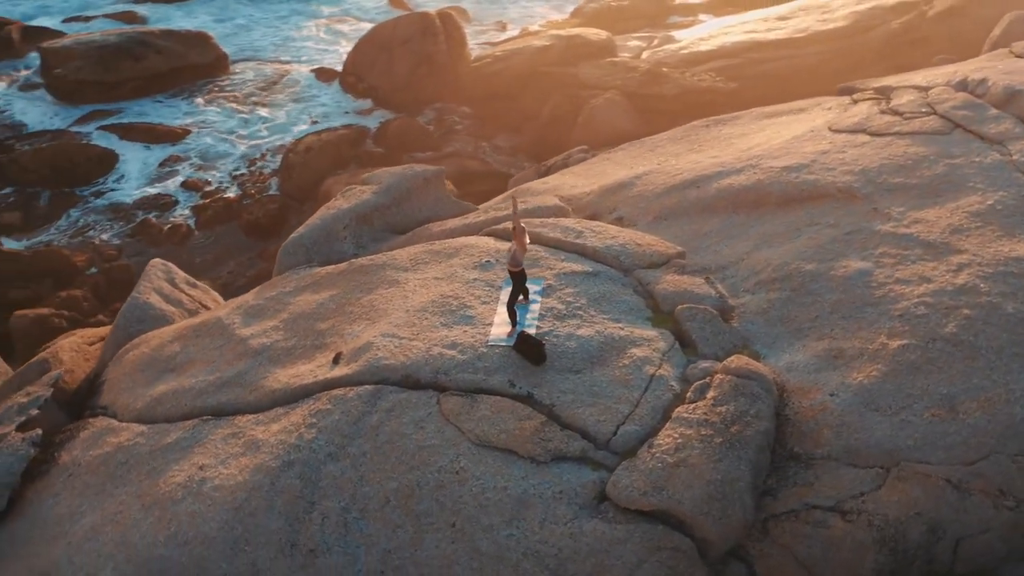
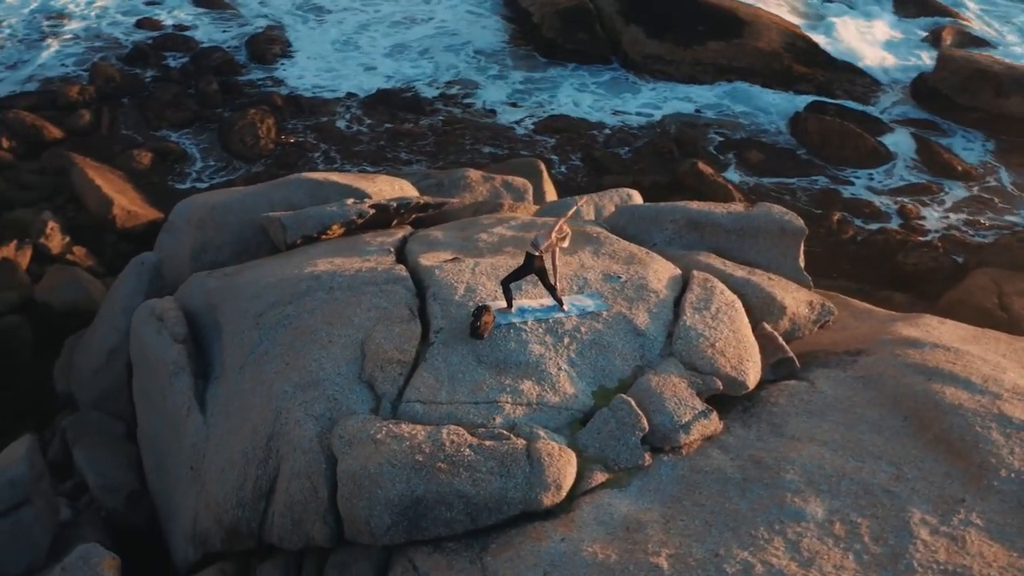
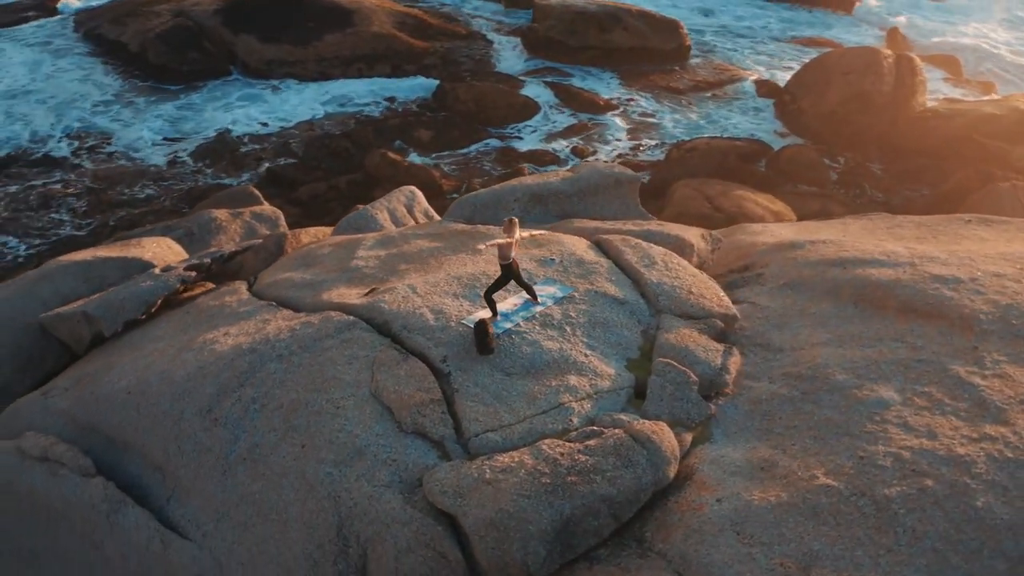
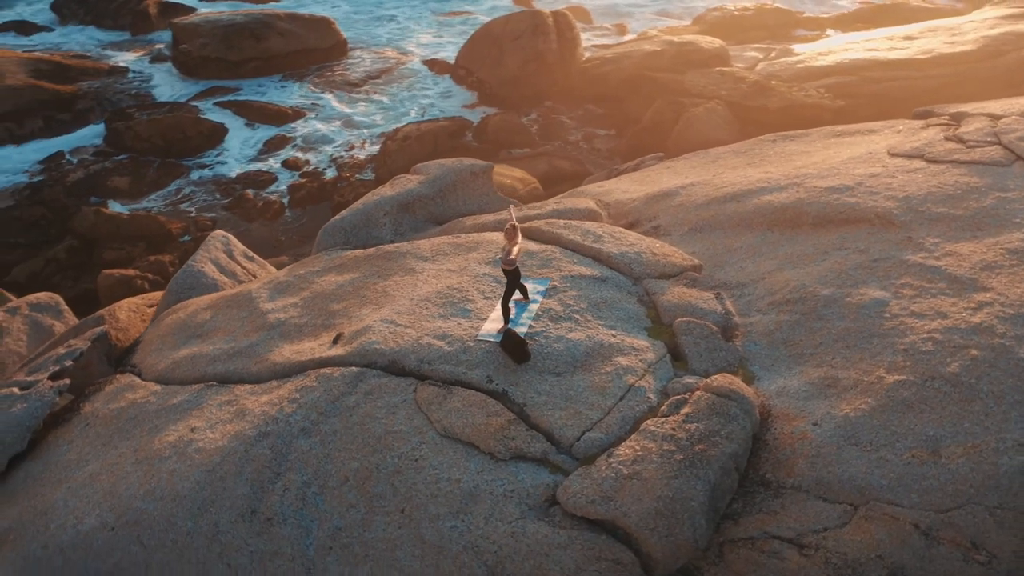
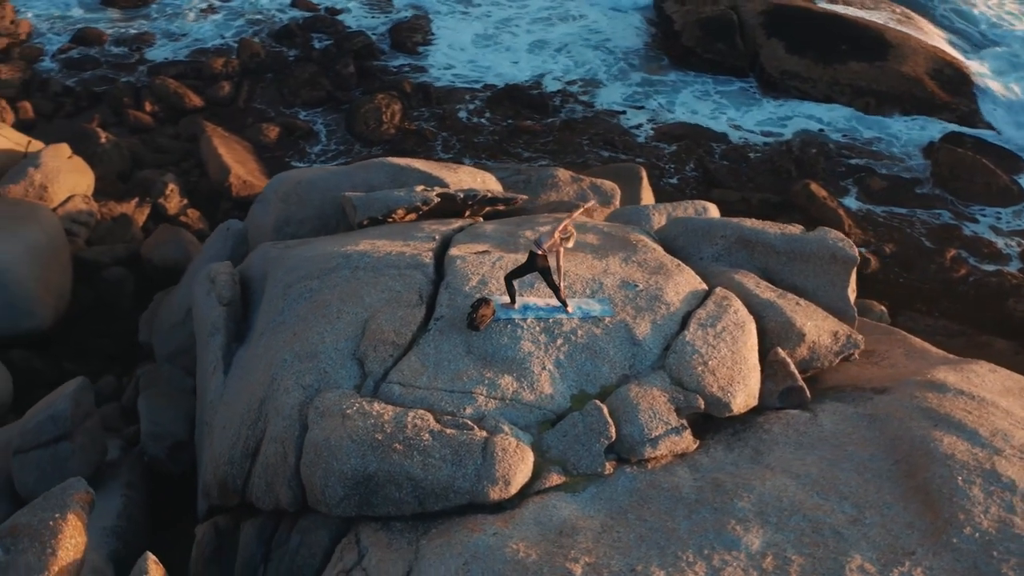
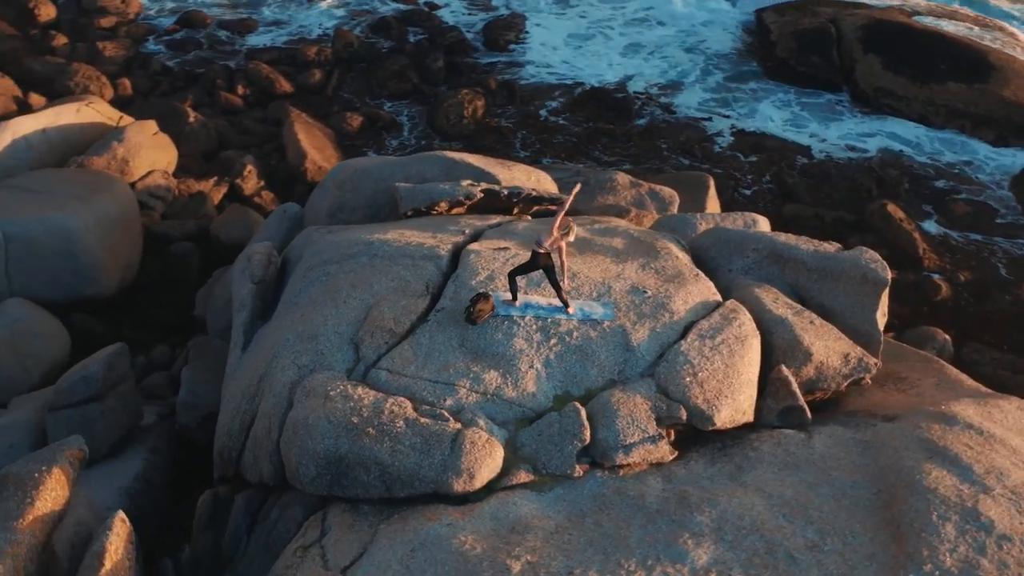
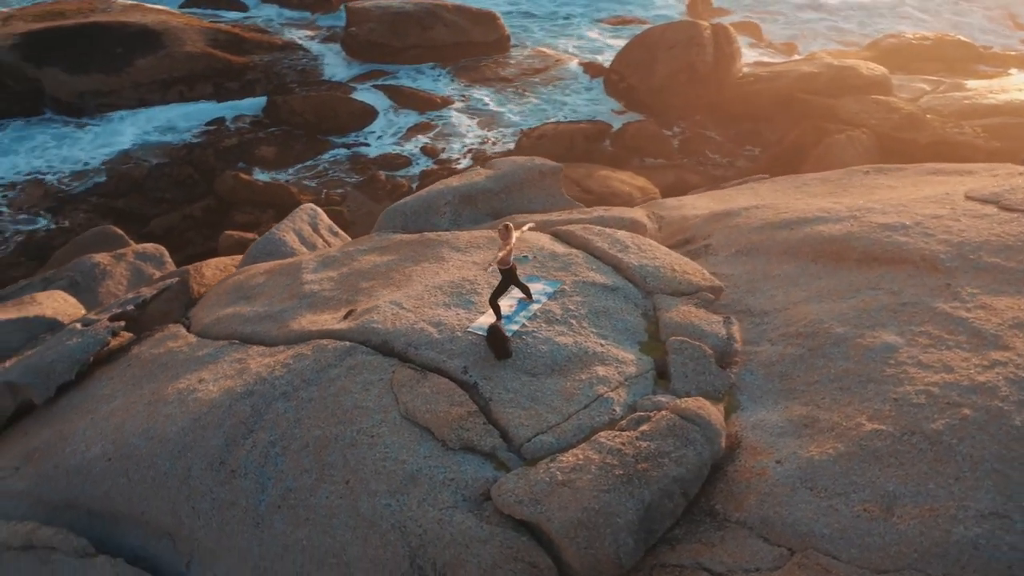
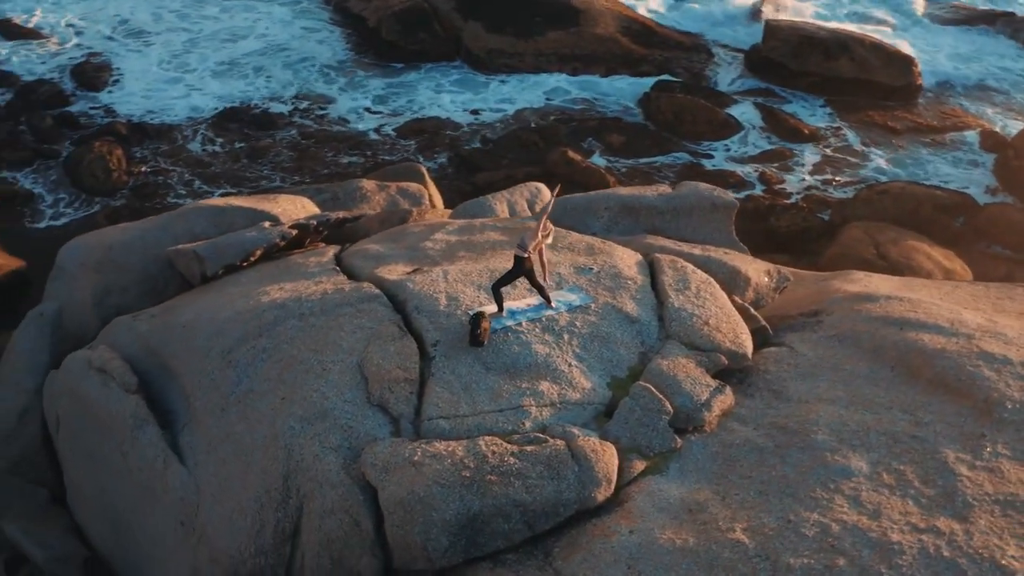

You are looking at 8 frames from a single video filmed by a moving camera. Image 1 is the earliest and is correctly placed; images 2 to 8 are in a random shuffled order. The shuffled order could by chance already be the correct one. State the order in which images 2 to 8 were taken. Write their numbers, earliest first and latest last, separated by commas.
4, 7, 3, 8, 2, 5, 6
